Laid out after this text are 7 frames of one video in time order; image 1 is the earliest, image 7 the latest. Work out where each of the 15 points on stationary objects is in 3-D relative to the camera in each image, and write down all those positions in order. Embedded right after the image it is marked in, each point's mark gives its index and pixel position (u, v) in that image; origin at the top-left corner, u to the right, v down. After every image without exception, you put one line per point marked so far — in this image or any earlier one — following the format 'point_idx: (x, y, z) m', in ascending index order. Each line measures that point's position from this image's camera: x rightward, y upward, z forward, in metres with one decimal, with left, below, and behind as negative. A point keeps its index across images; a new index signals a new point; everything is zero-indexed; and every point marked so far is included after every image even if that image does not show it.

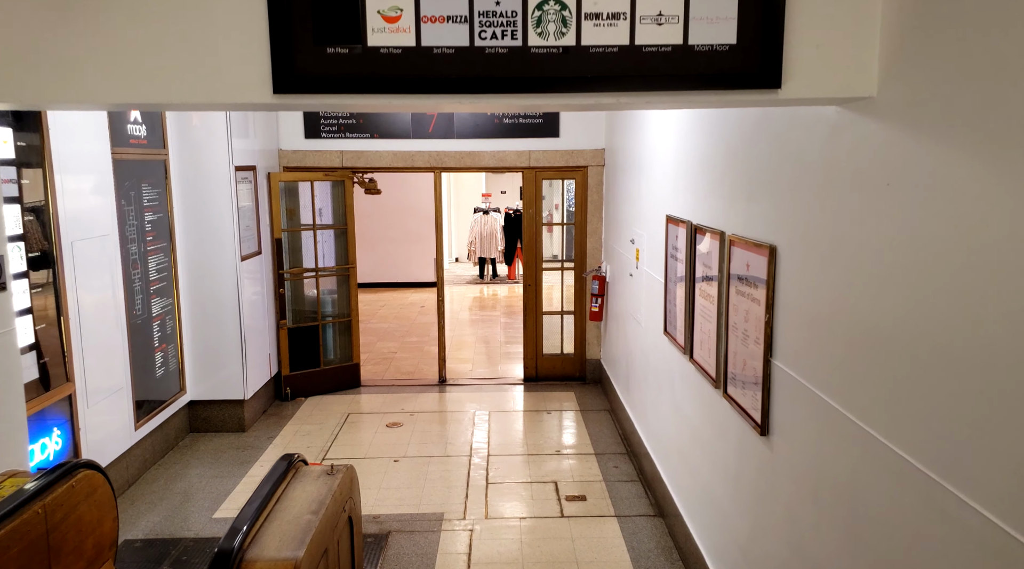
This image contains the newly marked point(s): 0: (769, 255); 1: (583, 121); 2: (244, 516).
0: (+0.9, +0.1, +2.9) m
1: (+0.7, +1.5, +7.3) m
2: (-1.0, -0.9, +3.0) m
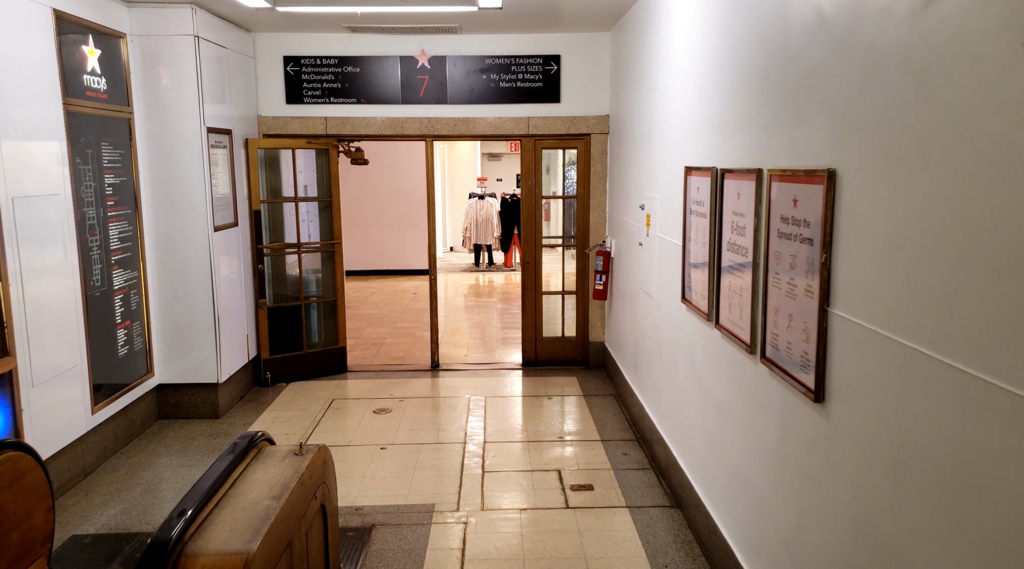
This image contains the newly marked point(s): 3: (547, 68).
0: (+0.9, +0.3, +2.3) m
1: (+0.6, +1.7, +6.8) m
2: (-1.0, -0.7, +2.5) m
3: (+0.3, +1.9, +6.8) m
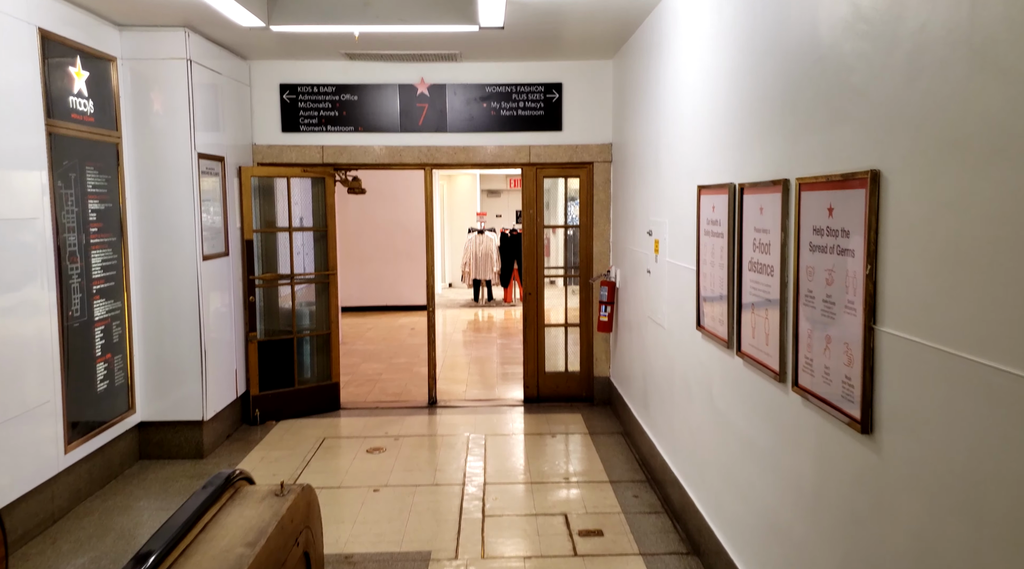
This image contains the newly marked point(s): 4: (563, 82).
0: (+1.0, +0.3, +2.1) m
1: (+0.7, +1.5, +6.6) m
2: (-1.0, -0.7, +2.2) m
3: (+0.3, +1.6, +6.6) m
4: (+0.4, +1.7, +6.6) m
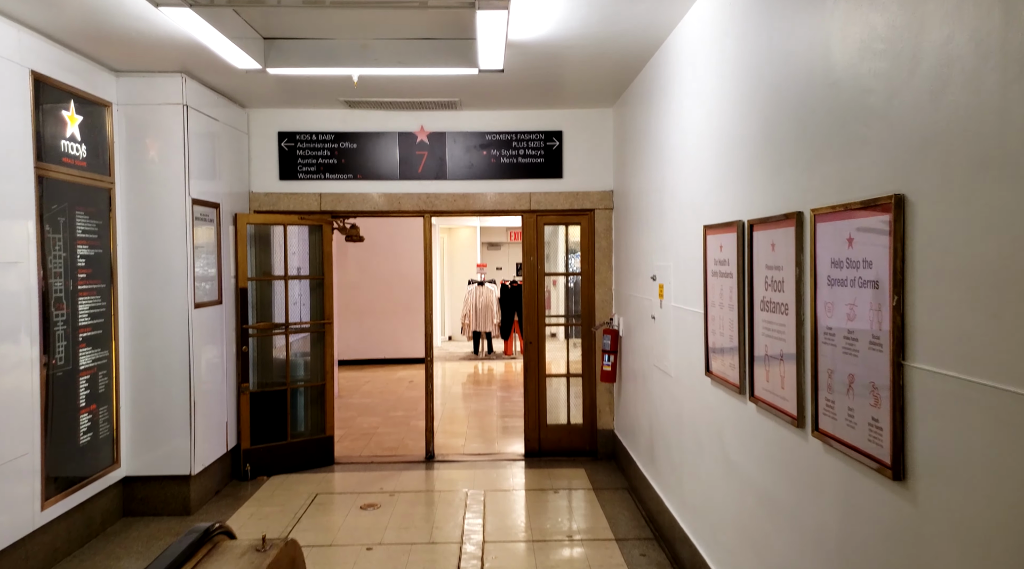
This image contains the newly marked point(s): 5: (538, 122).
0: (+1.0, +0.2, +2.0) m
1: (+0.6, +1.1, +6.6) m
2: (-1.0, -0.8, +2.0) m
3: (+0.3, +1.2, +6.6) m
4: (+0.4, +1.3, +6.6) m
5: (+0.2, +1.4, +6.6) m
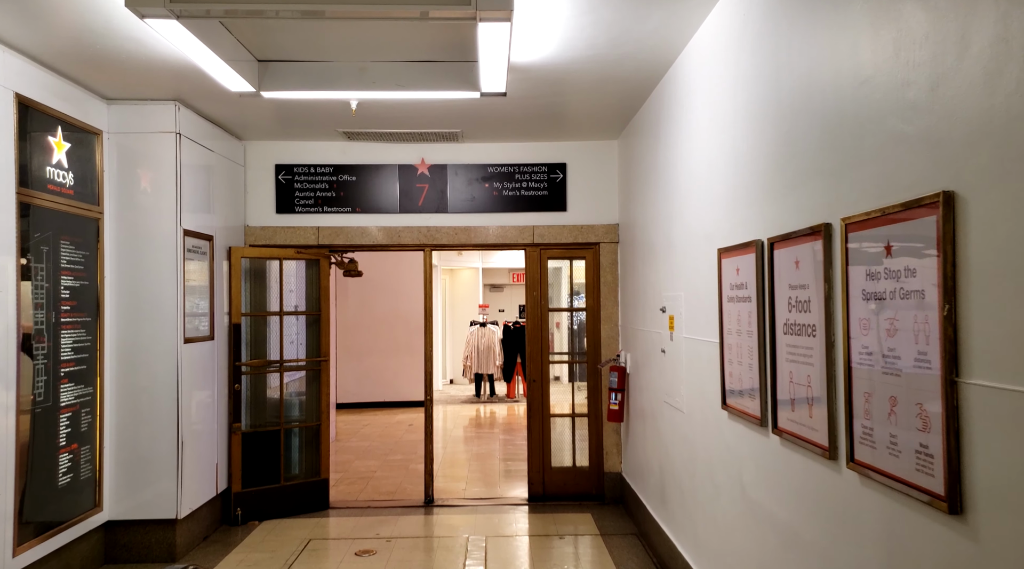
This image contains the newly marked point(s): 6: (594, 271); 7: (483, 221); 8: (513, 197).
0: (+1.0, +0.2, +1.8) m
1: (+0.7, +0.8, +6.4) m
2: (-1.0, -0.8, +1.7) m
3: (+0.3, +0.9, +6.4) m
4: (+0.5, +1.0, +6.5) m
5: (+0.2, +1.1, +6.5) m
6: (+0.7, +0.1, +6.5) m
7: (-0.2, +0.5, +6.4) m
8: (0.0, +0.7, +6.4) m
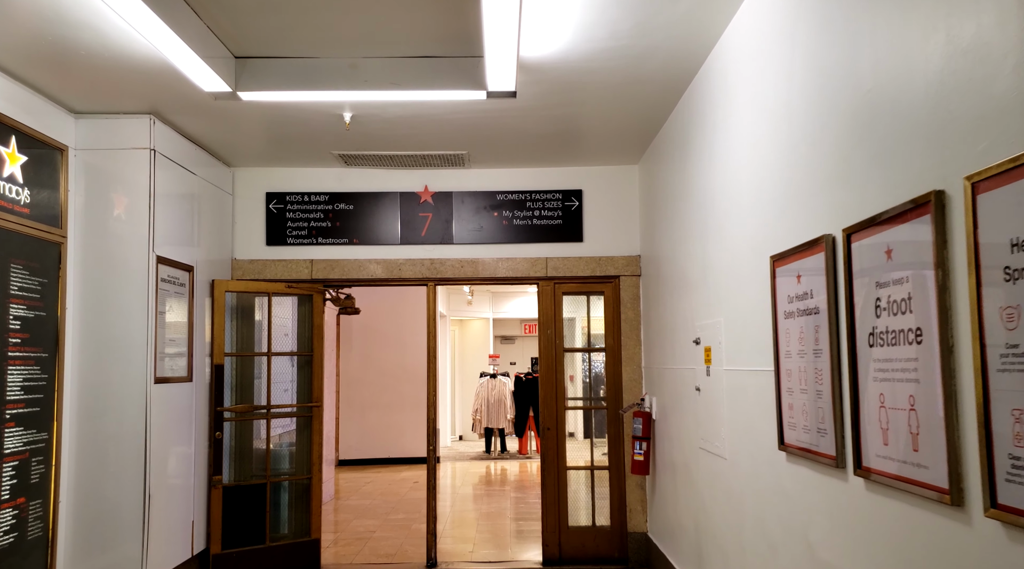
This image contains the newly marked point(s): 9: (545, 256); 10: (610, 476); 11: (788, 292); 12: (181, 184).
0: (+1.0, +0.2, +1.2) m
1: (+0.8, +0.5, +5.9) m
2: (-1.0, -0.8, +1.1) m
3: (+0.4, +0.6, +5.9) m
4: (+0.5, +0.7, +6.0) m
5: (+0.3, +0.8, +6.0) m
6: (+0.8, -0.2, +5.9) m
7: (-0.2, +0.2, +5.9) m
8: (+0.1, +0.4, +5.9) m
9: (+0.2, +0.2, +5.9) m
10: (+0.7, -1.4, +5.8) m
11: (+1.0, 0.0, +2.8) m
12: (-2.2, +0.7, +5.1) m
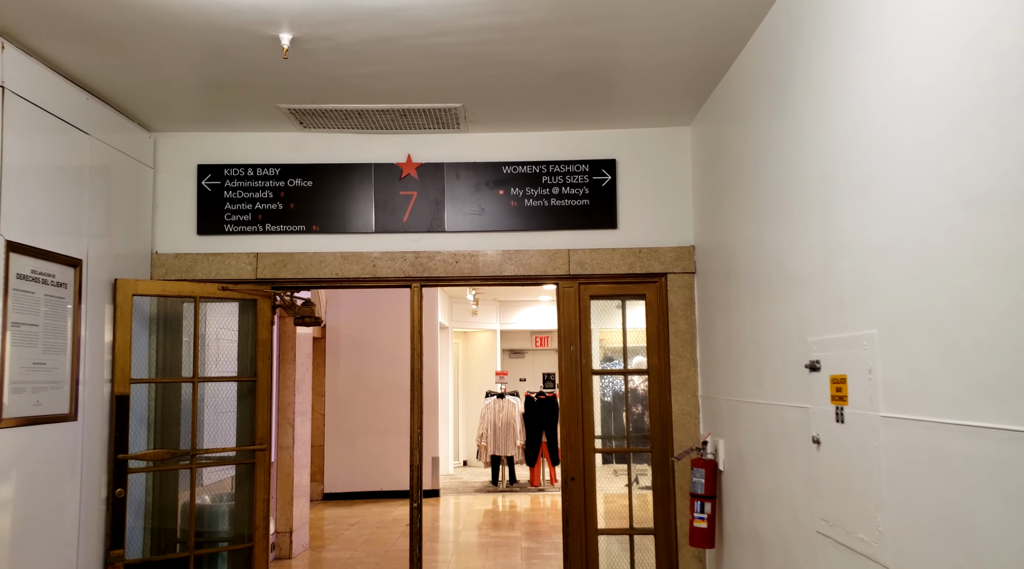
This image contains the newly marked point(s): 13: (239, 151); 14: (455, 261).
0: (+1.0, +0.3, -0.2) m
1: (+0.8, +0.5, +4.5) m
2: (-1.0, -0.7, -0.3) m
3: (+0.5, +0.6, +4.5) m
4: (+0.6, +0.7, +4.5) m
5: (+0.4, +0.8, +4.5) m
6: (+0.8, -0.2, +4.4) m
7: (-0.1, +0.2, +4.5) m
8: (+0.2, +0.4, +4.5) m
9: (+0.3, +0.2, +4.4) m
10: (+0.8, -1.4, +4.3) m
11: (+1.0, 0.0, +1.3) m
12: (-2.1, +0.7, +3.7) m
13: (-1.6, +0.8, +4.5) m
14: (-0.3, +0.1, +4.4) m
